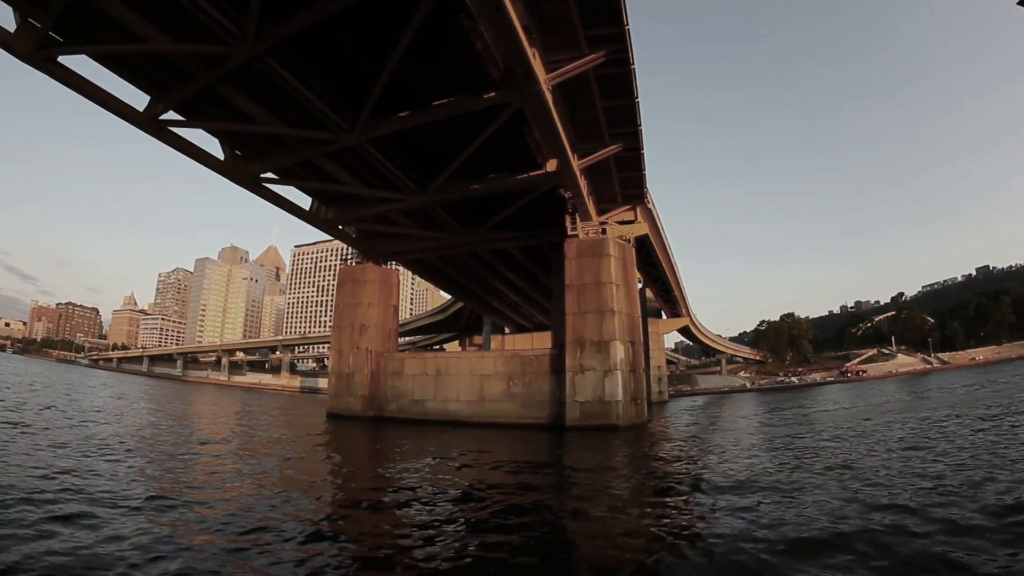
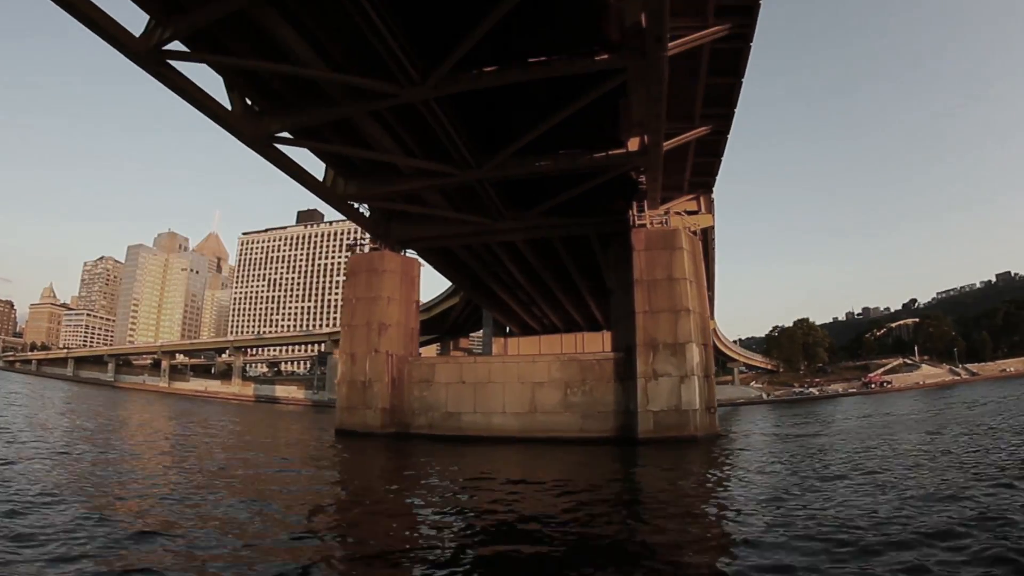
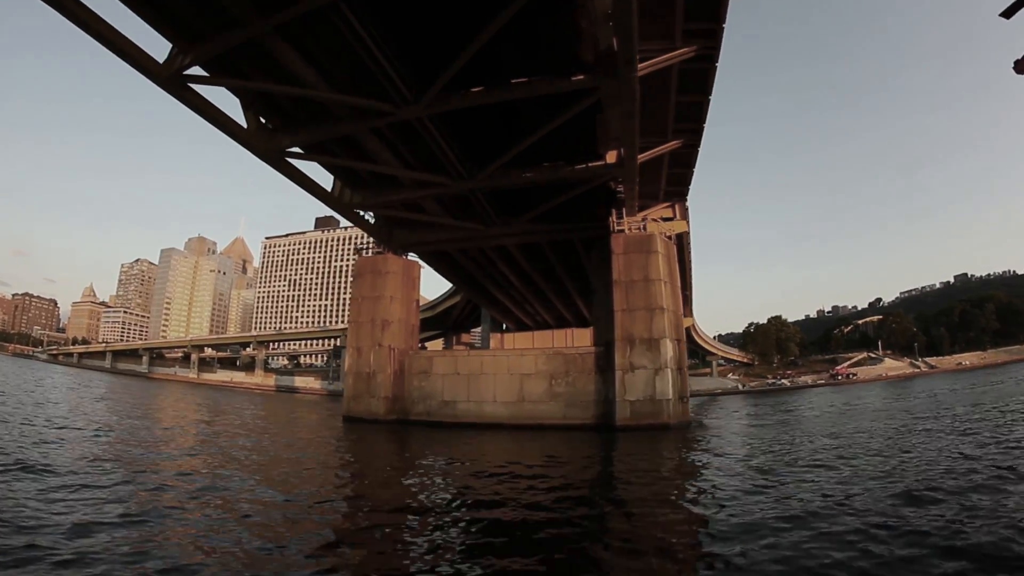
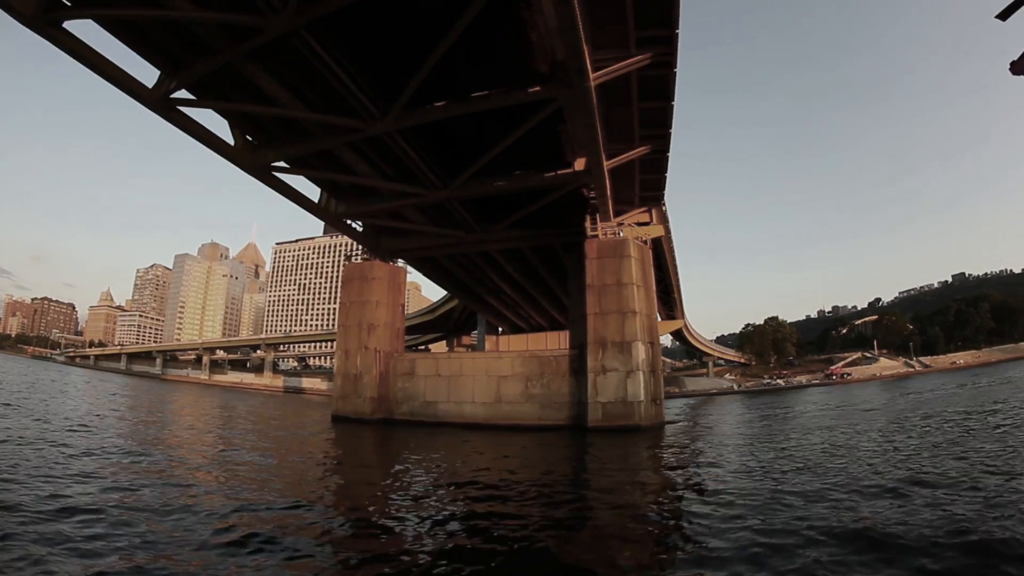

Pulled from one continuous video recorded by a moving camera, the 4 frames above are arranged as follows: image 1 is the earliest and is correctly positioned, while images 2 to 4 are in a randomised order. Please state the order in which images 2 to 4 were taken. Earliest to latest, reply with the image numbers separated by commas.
4, 3, 2
